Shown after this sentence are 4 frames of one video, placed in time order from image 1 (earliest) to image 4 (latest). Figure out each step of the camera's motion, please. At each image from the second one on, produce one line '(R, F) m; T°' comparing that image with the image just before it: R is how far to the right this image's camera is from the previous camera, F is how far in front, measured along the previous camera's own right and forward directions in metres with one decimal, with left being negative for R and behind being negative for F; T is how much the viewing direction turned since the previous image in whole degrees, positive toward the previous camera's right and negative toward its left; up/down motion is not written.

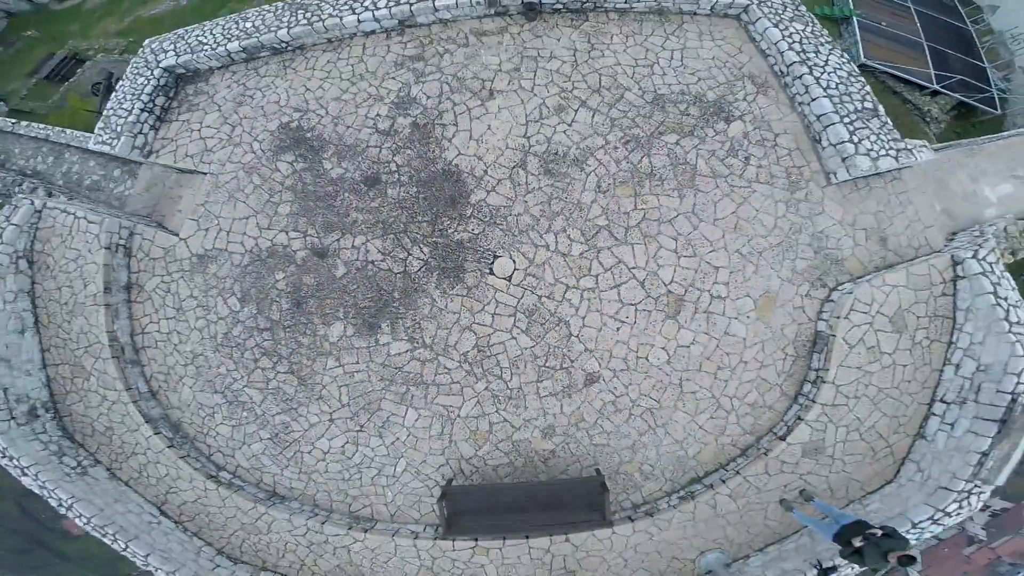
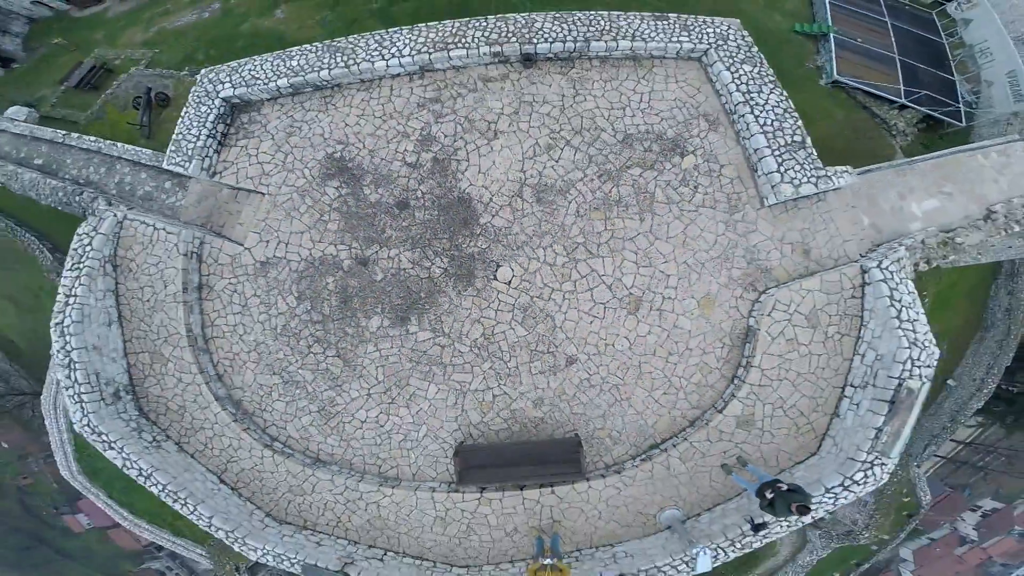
(0.0, -0.7) m; 0°
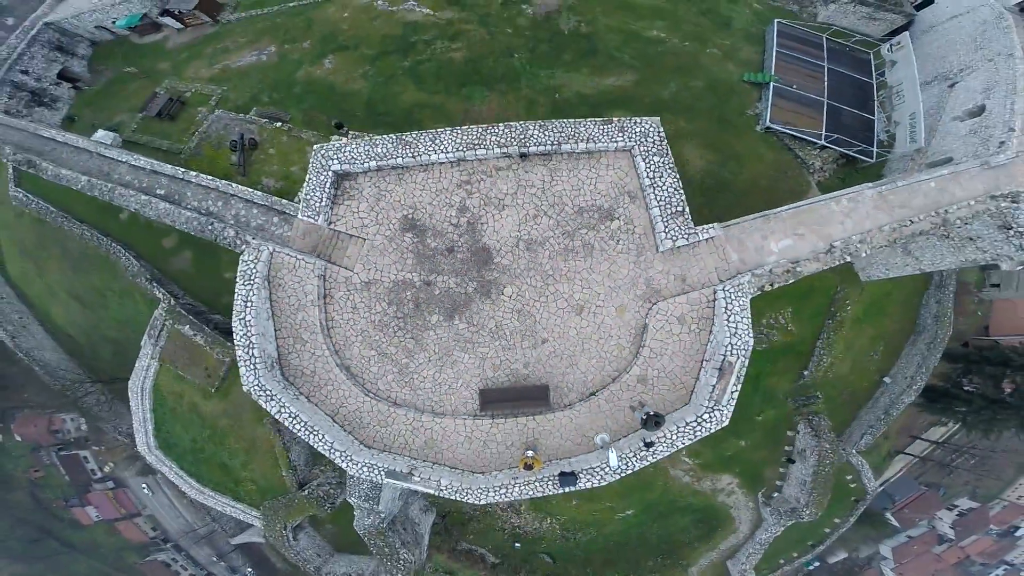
(0.0, -2.3) m; 0°
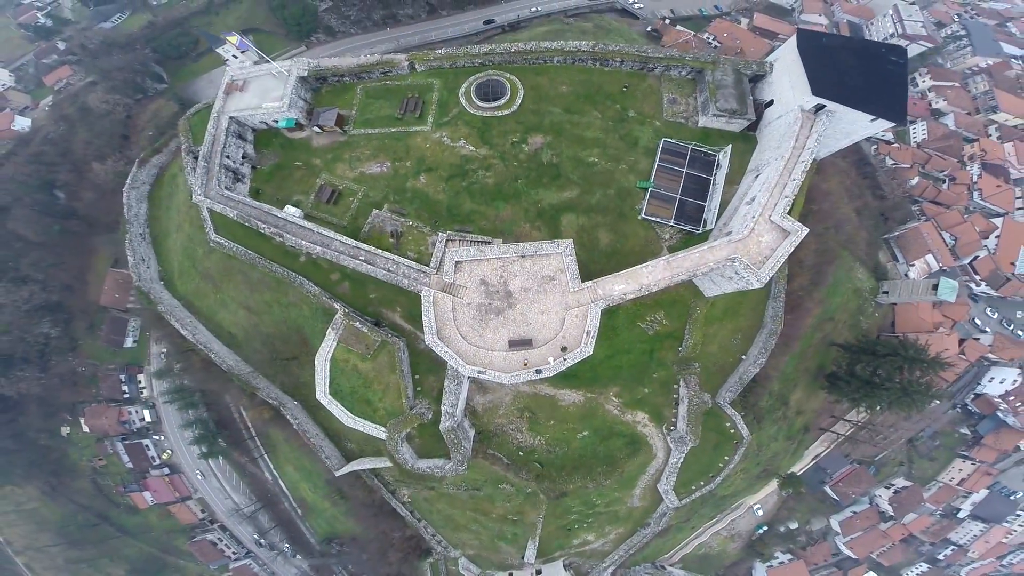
(-0.2, -10.8) m; 0°
